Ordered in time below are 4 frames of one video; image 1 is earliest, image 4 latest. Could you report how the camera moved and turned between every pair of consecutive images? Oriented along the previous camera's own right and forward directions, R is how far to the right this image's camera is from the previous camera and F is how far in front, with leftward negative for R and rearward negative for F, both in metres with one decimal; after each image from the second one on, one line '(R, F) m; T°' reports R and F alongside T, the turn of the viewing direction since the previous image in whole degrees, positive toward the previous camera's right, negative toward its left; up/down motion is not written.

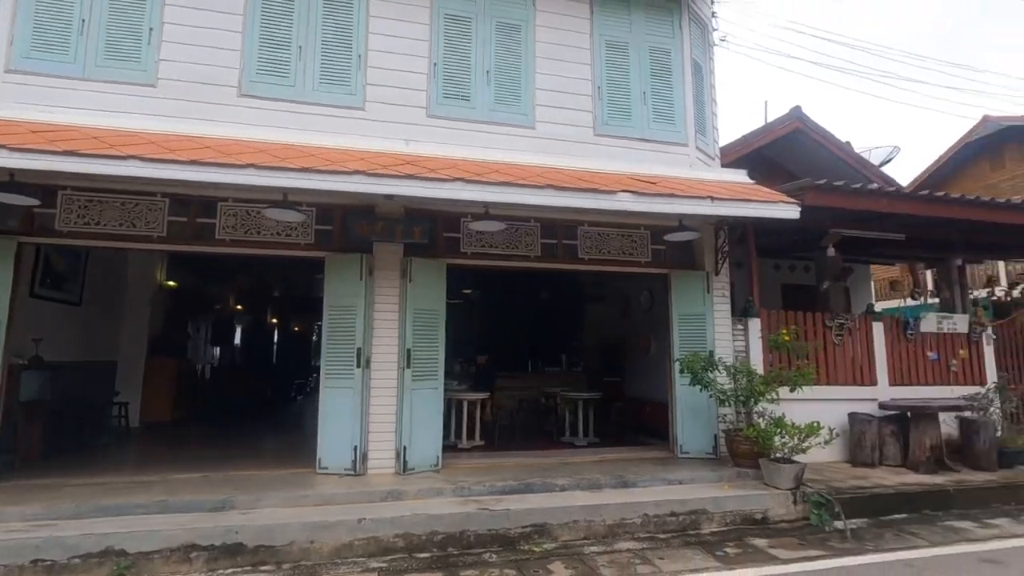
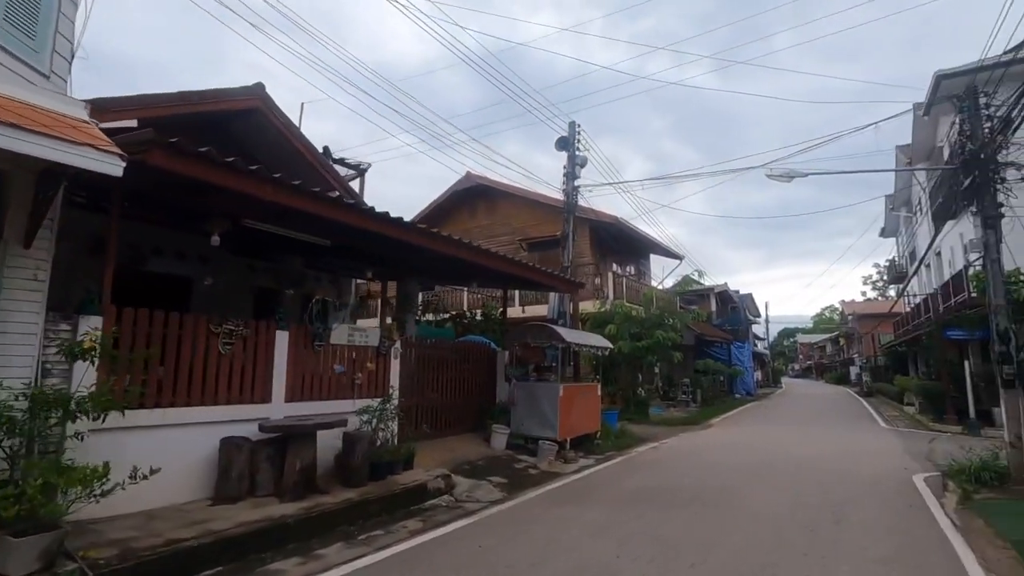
(+2.8, +0.8) m; +44°
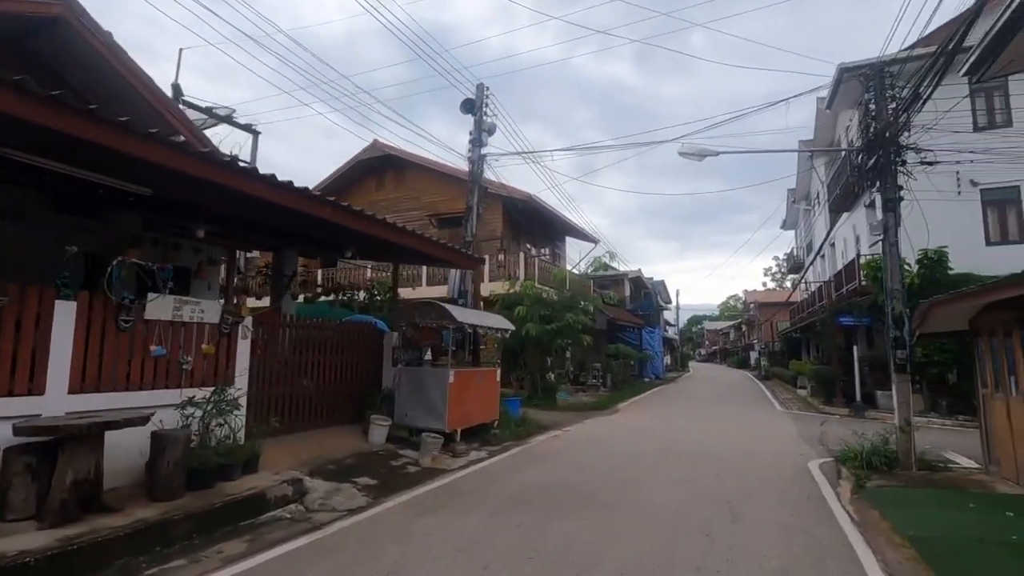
(+0.7, +1.2) m; +8°
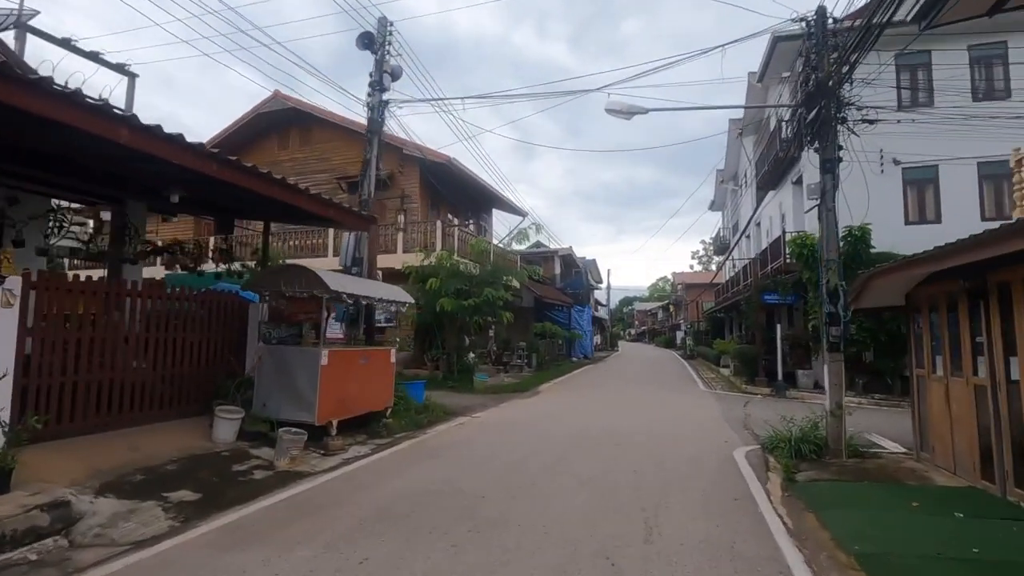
(+0.7, +1.6) m; +7°
